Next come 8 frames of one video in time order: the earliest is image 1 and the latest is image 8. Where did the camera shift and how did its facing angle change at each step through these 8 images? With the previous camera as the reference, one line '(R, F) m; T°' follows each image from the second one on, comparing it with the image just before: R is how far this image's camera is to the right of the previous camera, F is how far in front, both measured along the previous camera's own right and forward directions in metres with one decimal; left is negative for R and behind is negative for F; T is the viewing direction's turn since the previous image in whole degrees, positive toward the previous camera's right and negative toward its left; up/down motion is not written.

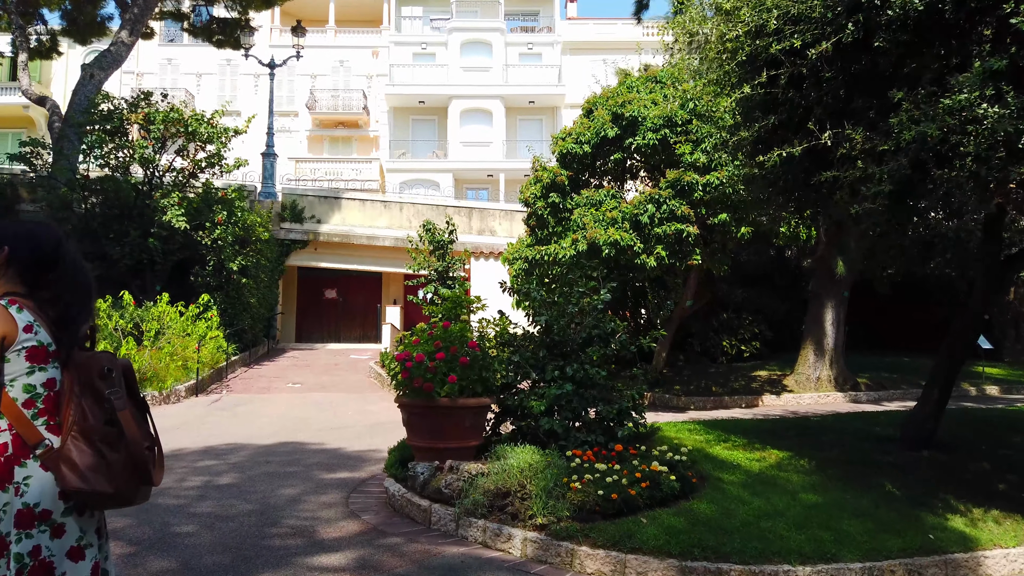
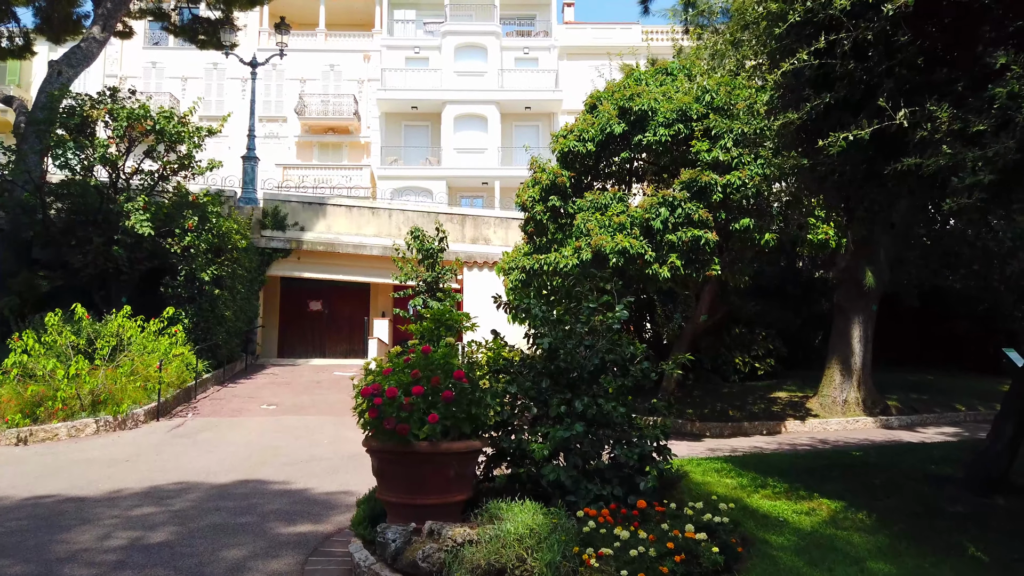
(0.0, +1.1) m; 0°
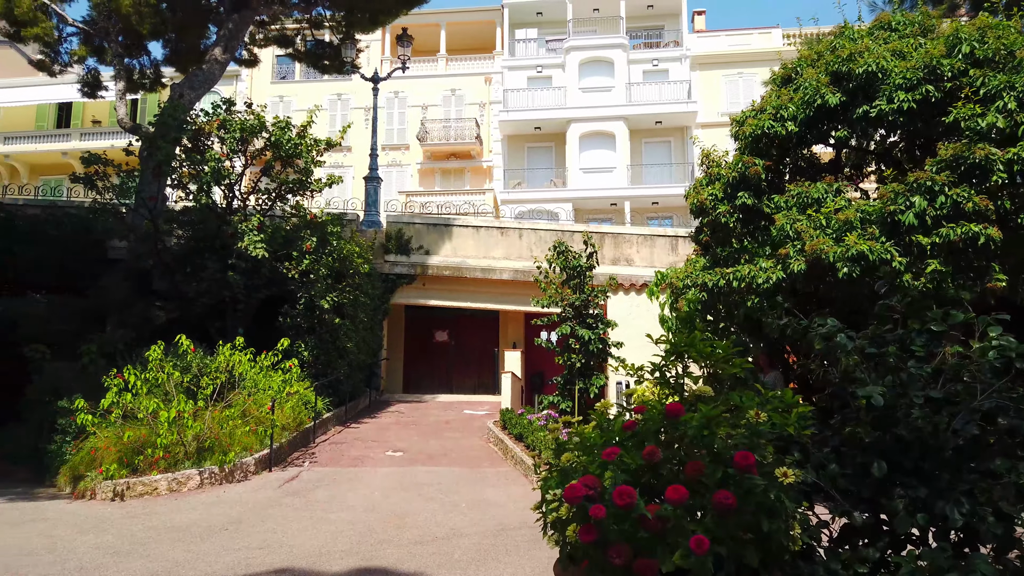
(-0.7, +2.0) m; -9°
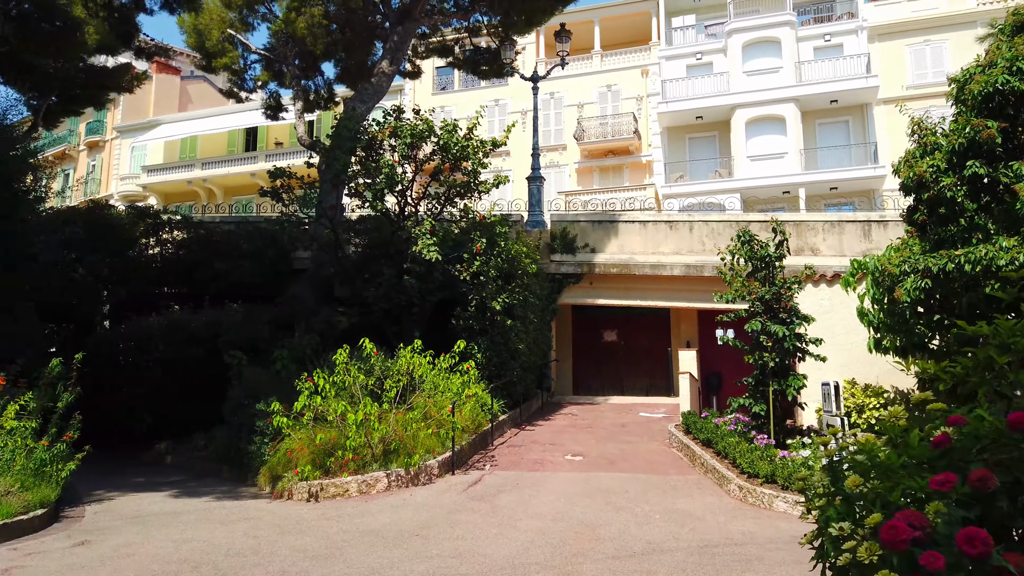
(-0.3, +0.4) m; -12°
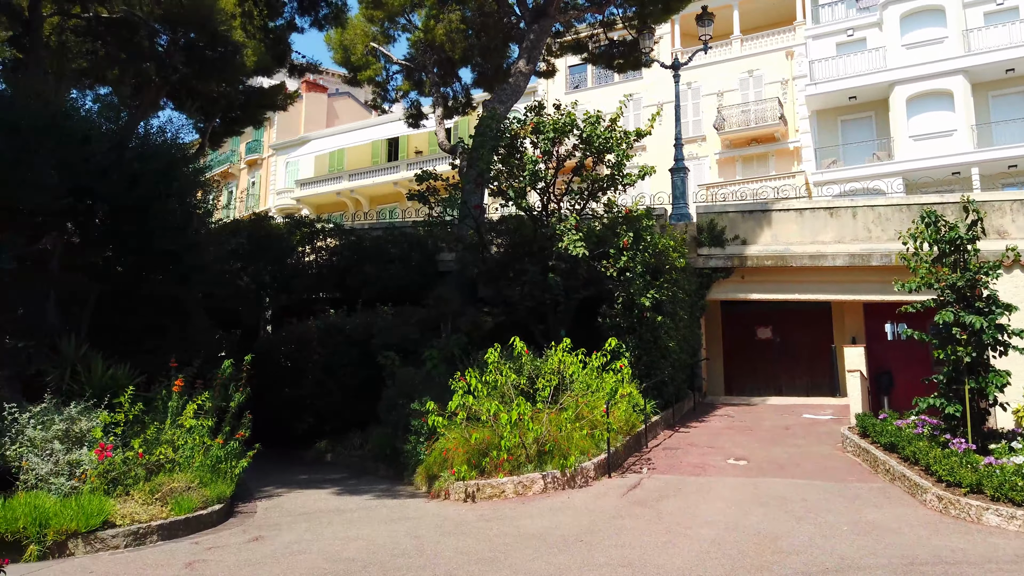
(-0.2, +0.3) m; -10°
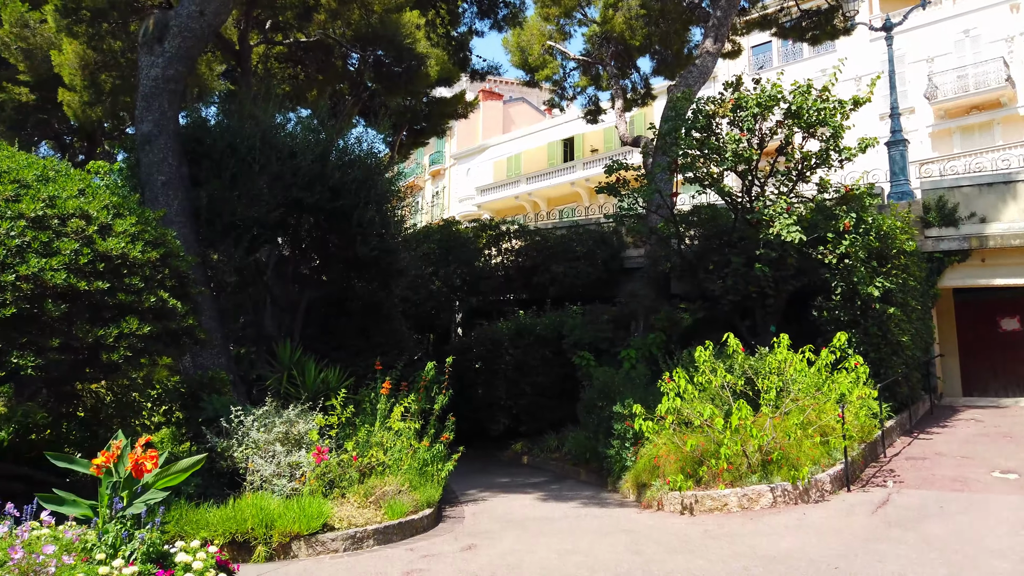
(-0.3, +0.5) m; -13°
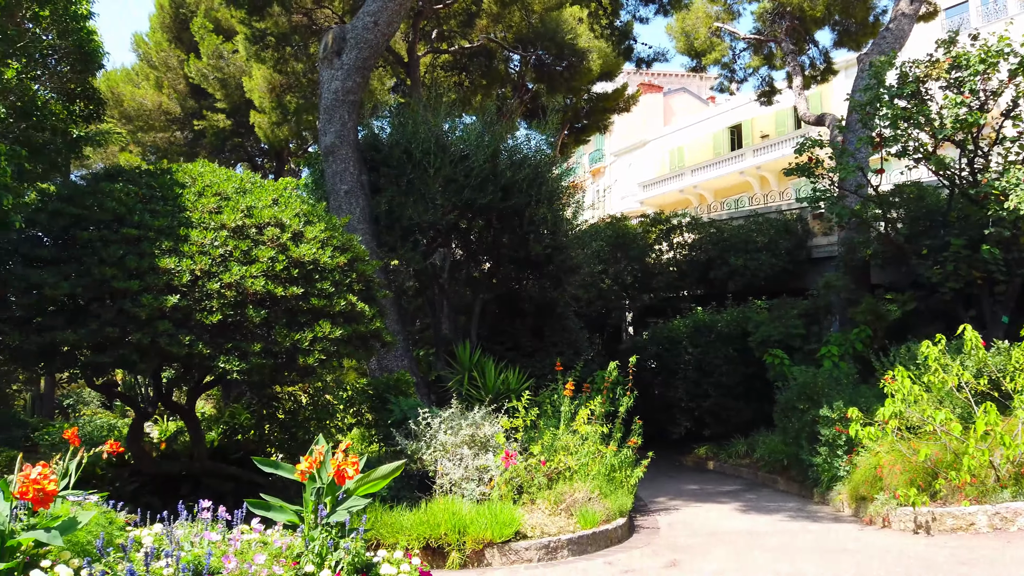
(-0.3, +0.4) m; -12°
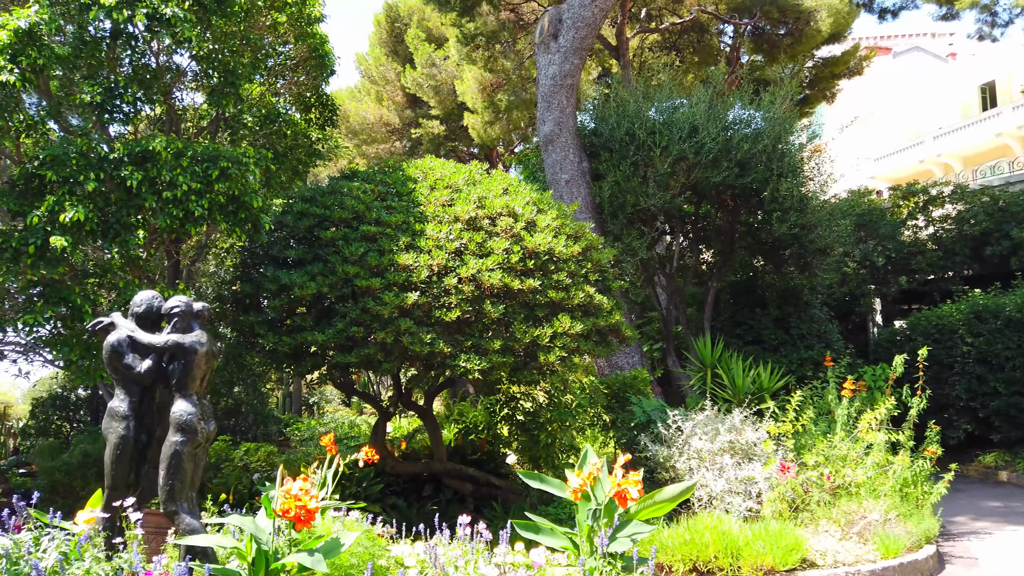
(-0.4, +0.6) m; -15°
